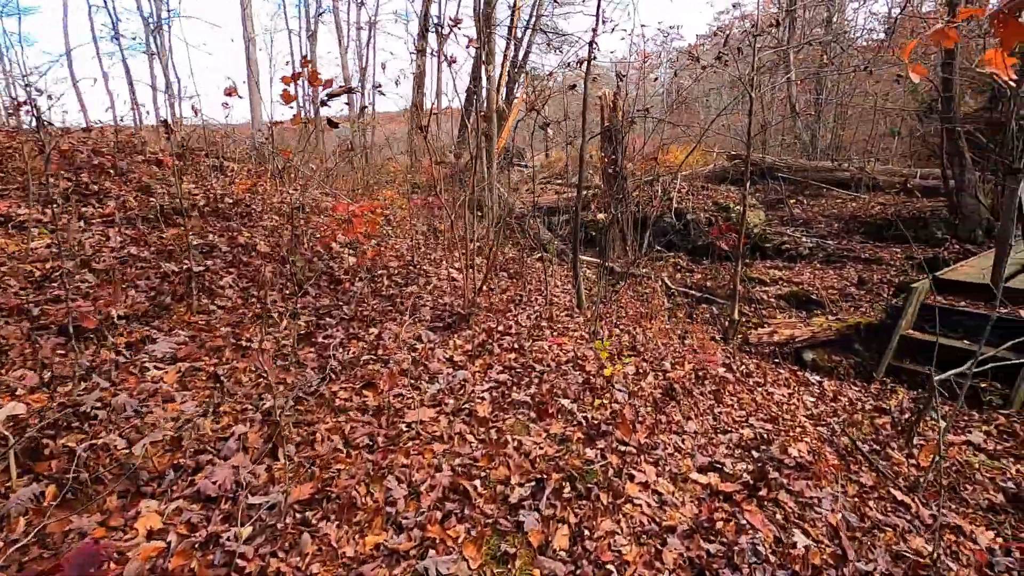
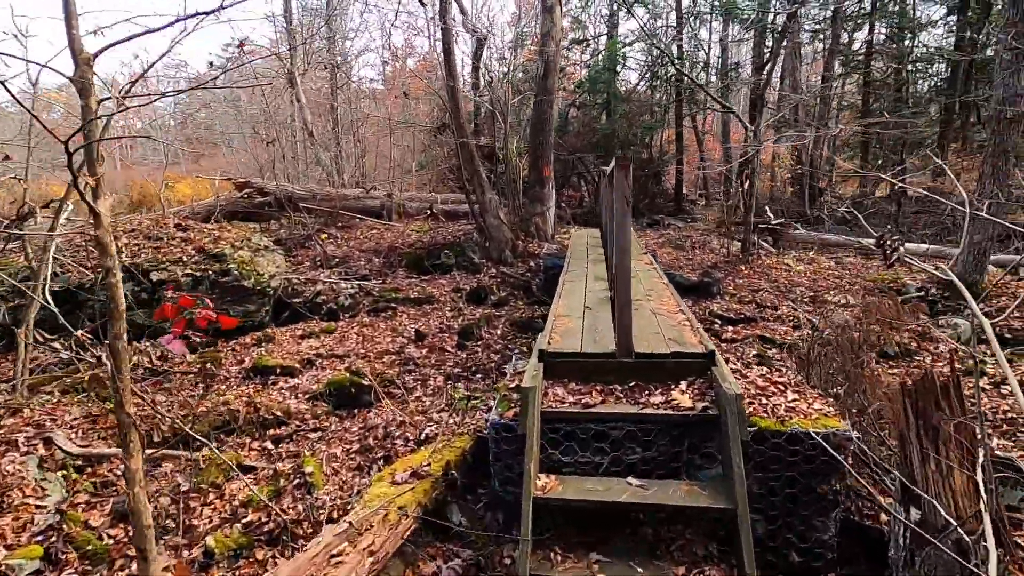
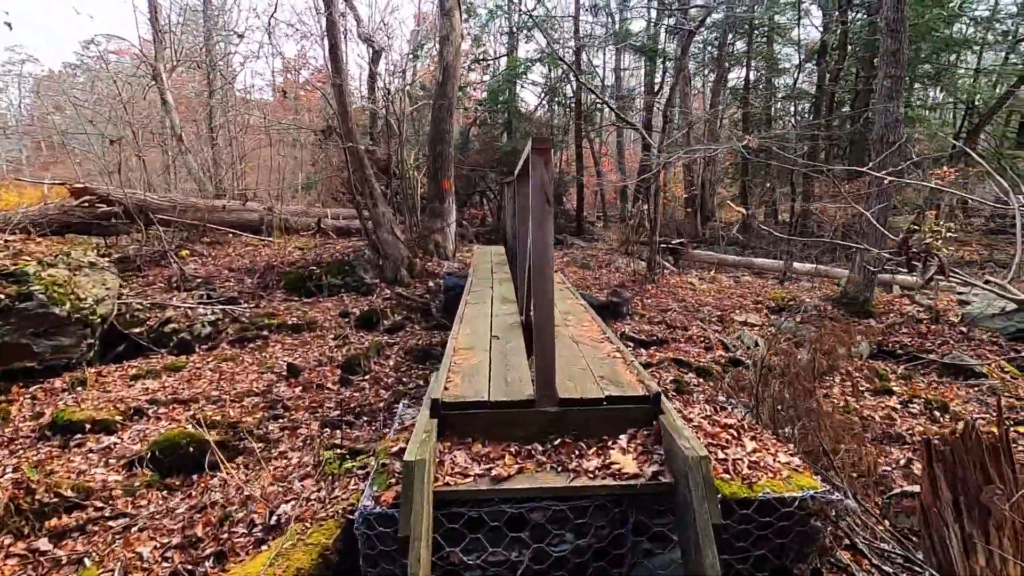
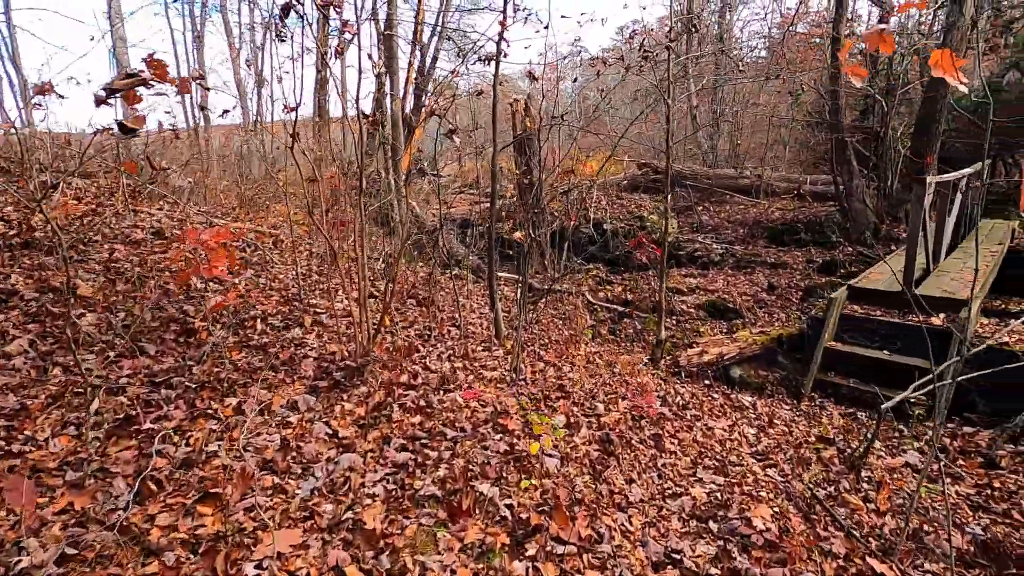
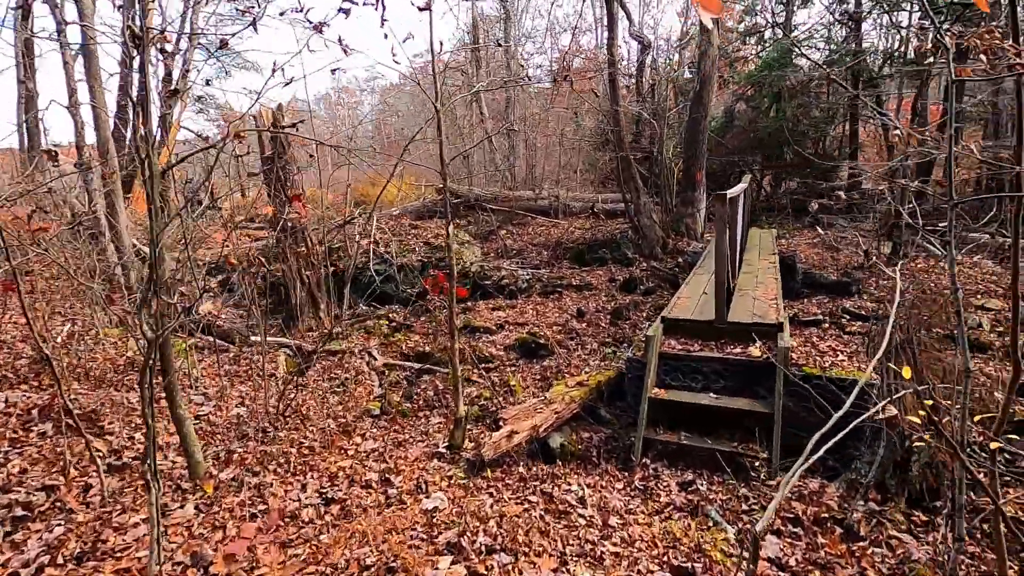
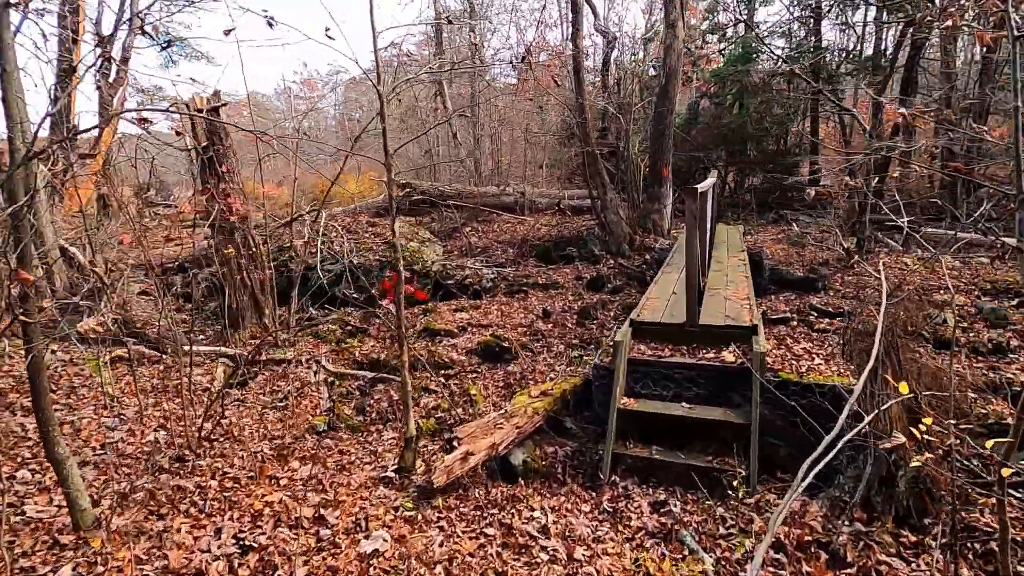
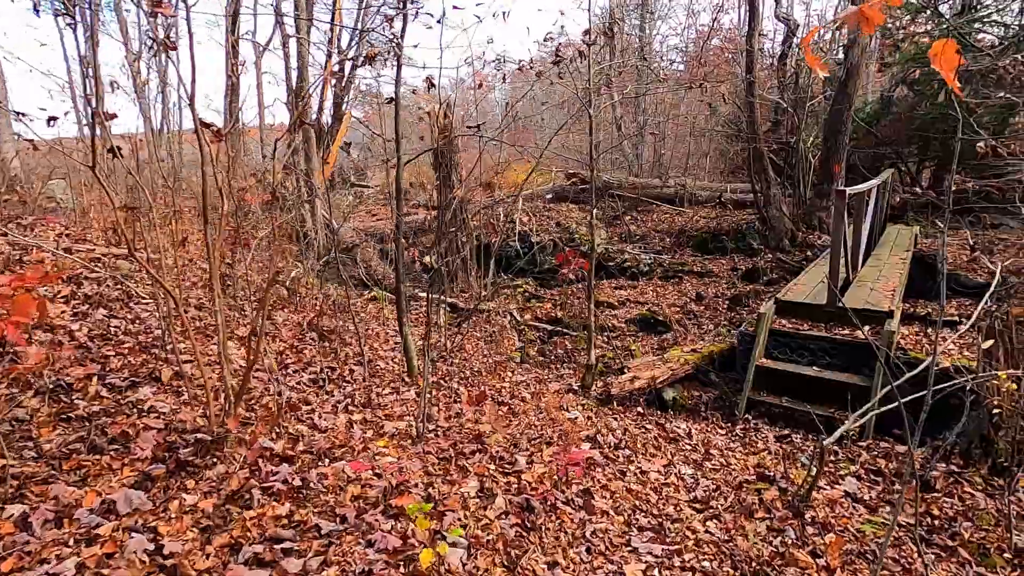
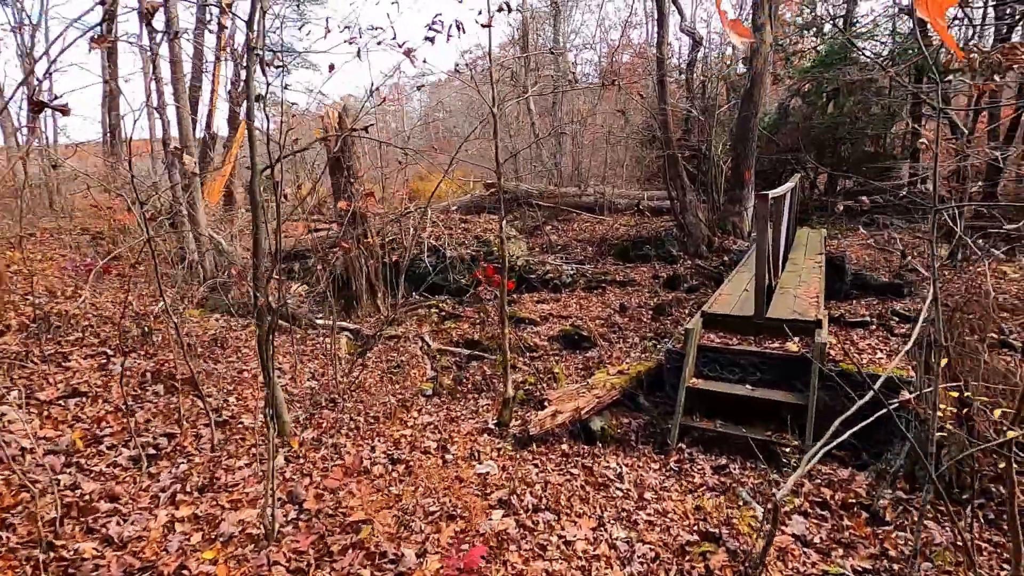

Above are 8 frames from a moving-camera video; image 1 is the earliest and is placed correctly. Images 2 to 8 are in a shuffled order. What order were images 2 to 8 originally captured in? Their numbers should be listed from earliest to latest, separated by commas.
4, 7, 8, 5, 6, 2, 3
